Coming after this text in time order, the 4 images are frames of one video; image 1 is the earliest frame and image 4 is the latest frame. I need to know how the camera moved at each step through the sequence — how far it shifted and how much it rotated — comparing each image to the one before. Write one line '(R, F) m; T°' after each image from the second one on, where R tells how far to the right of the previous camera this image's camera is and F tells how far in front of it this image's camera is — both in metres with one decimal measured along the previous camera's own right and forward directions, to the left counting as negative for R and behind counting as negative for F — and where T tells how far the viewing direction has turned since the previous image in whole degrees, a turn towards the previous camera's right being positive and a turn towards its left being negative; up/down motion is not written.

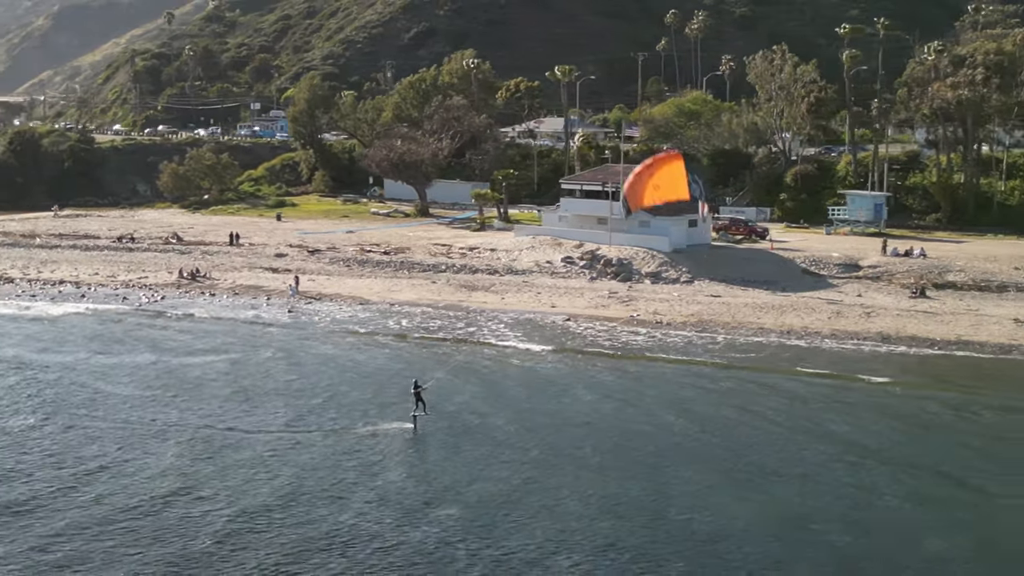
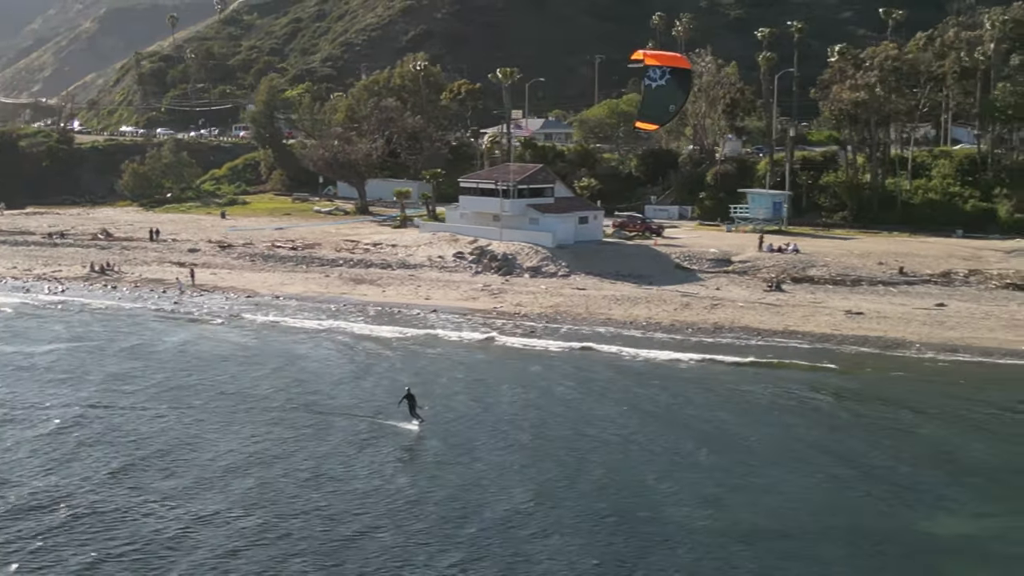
(+4.9, -1.7) m; -1°
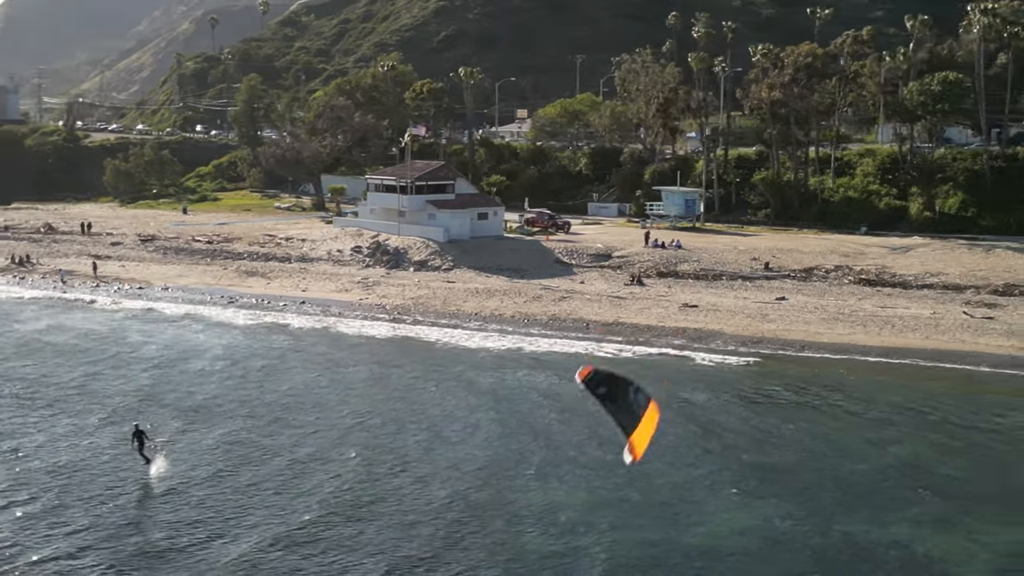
(+6.5, -1.0) m; -3°
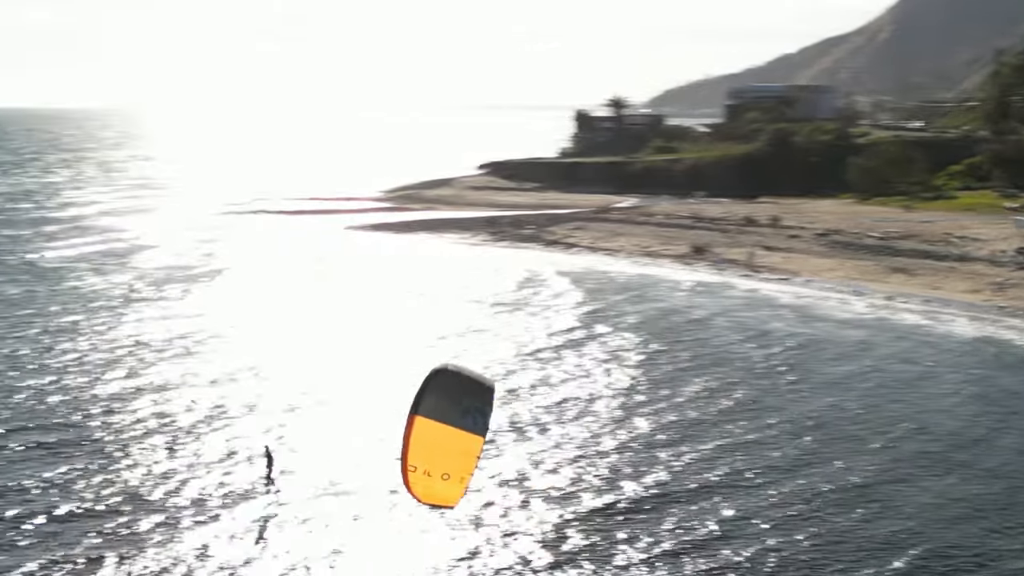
(+6.3, +1.4) m; -32°
